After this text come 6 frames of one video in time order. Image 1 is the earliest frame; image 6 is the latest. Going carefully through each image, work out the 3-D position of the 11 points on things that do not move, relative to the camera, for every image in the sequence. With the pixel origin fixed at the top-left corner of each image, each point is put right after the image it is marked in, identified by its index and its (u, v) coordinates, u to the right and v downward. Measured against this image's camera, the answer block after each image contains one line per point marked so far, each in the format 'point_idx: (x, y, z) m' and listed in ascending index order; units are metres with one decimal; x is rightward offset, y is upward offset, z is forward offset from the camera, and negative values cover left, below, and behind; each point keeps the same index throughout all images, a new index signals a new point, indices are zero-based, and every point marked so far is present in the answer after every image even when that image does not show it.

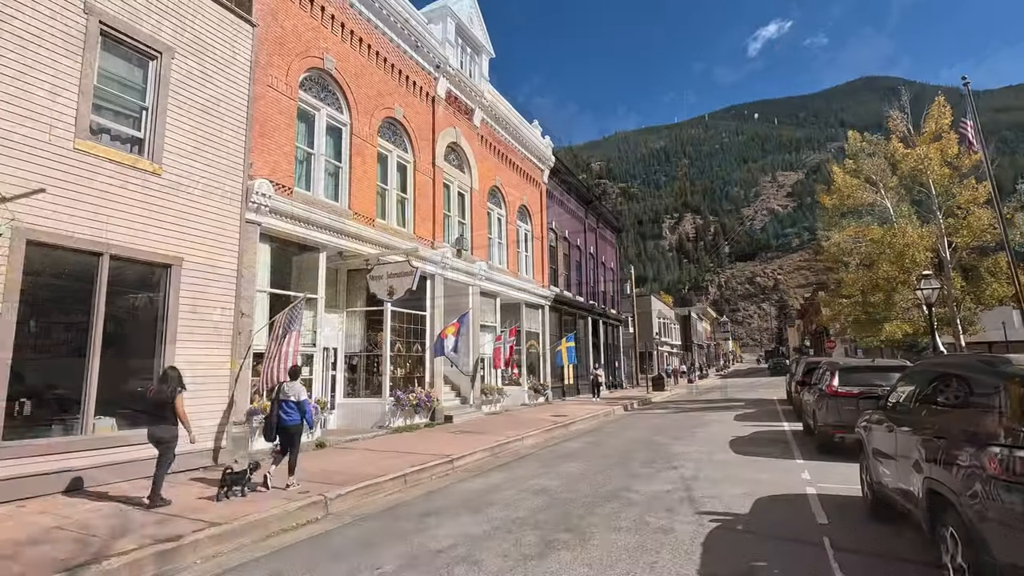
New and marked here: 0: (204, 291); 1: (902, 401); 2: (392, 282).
0: (-5.4, 0.0, +9.2) m
1: (+4.1, -1.2, +5.6) m
2: (-3.0, +0.1, +12.8) m
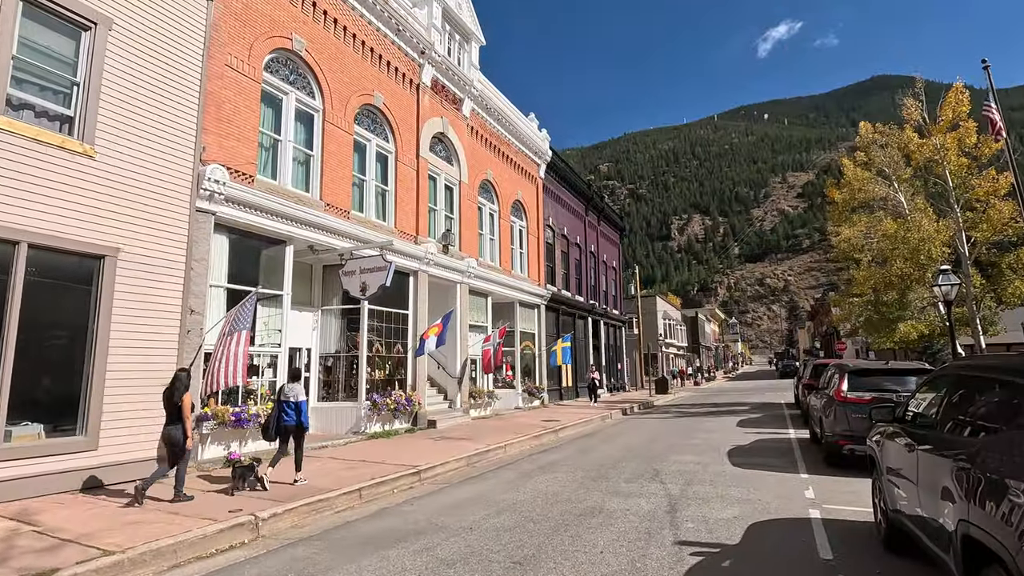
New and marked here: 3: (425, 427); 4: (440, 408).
0: (-5.8, +0.1, +8.4) m
1: (+3.6, -1.1, +4.6) m
2: (-3.4, +0.2, +12.0) m
3: (-2.4, -3.8, +14.6) m
4: (-2.2, -3.7, +16.1) m
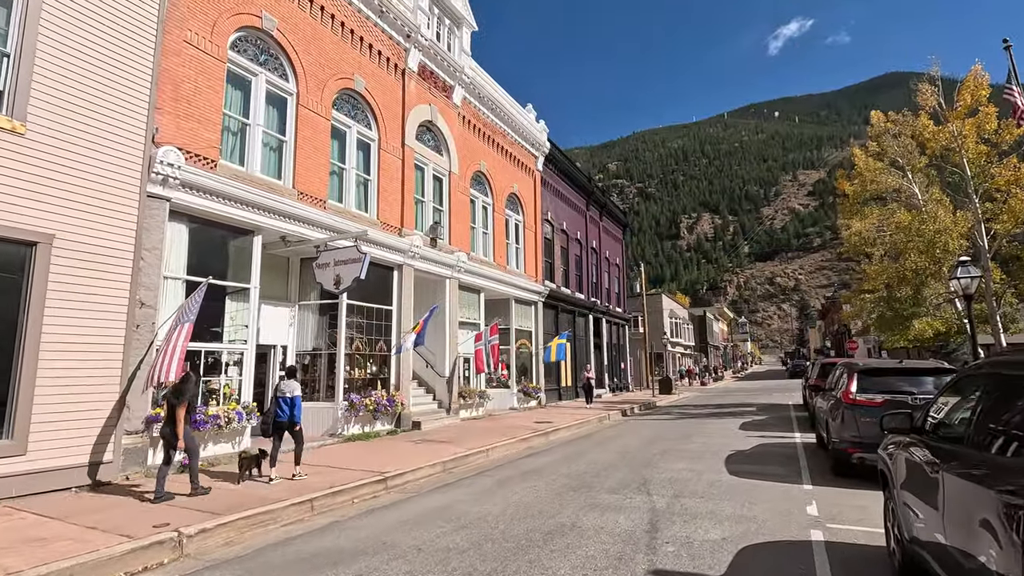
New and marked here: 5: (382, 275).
0: (-6.2, +0.2, +7.7) m
1: (+3.2, -0.9, +3.8) m
2: (-3.7, +0.4, +11.3) m
3: (-2.7, -3.7, +13.9) m
4: (-2.5, -3.5, +15.4) m
5: (-3.5, +0.3, +14.2) m
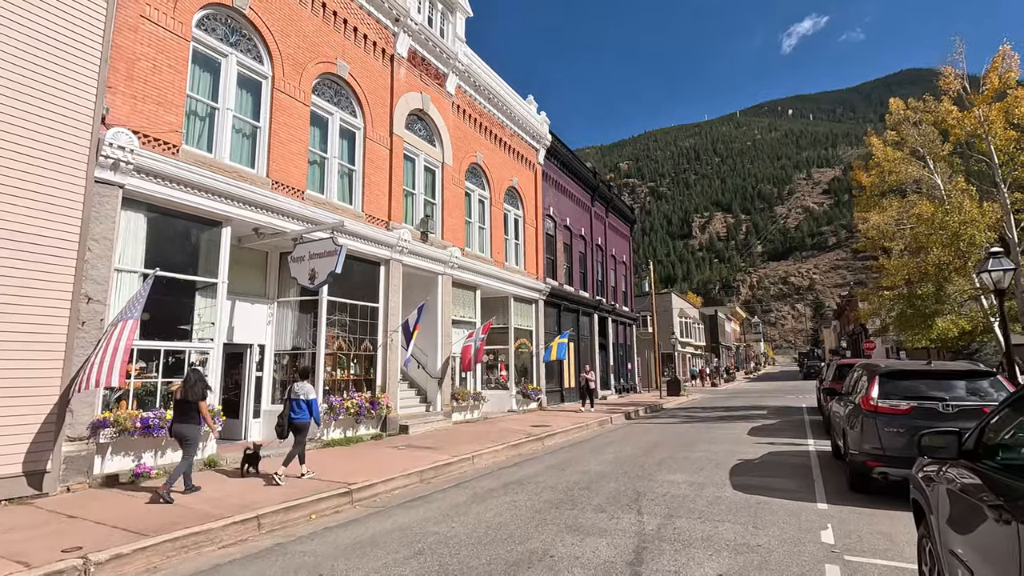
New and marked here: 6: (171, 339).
0: (-6.6, +0.3, +7.1) m
1: (+2.8, -0.8, +3.0) m
2: (-4.0, +0.5, +10.5) m
3: (-2.9, -3.6, +13.1) m
4: (-2.7, -3.4, +14.7) m
5: (-3.7, +0.4, +13.5) m
6: (-5.9, -0.9, +9.2) m
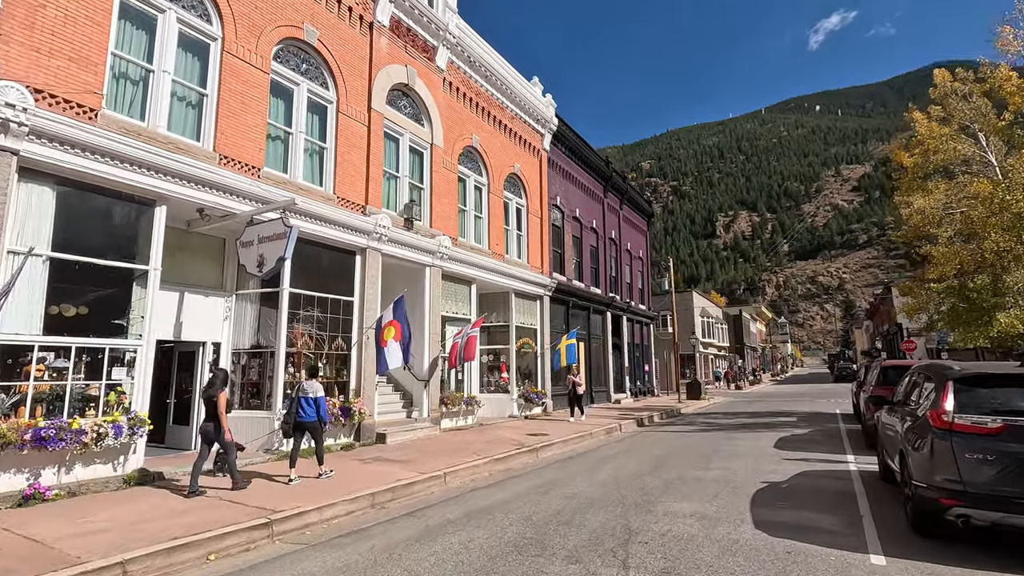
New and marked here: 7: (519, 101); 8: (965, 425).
0: (-7.0, +0.5, +5.8) m
1: (+2.1, -0.6, +1.3) m
2: (-4.3, +0.7, +9.2) m
3: (-3.1, -3.4, +11.7) m
4: (-2.8, -3.3, +13.2) m
5: (-3.9, +0.6, +12.1) m
6: (-6.3, -0.7, +7.9) m
7: (+0.2, +6.9, +19.3) m
8: (+4.2, -1.2, +4.8) m
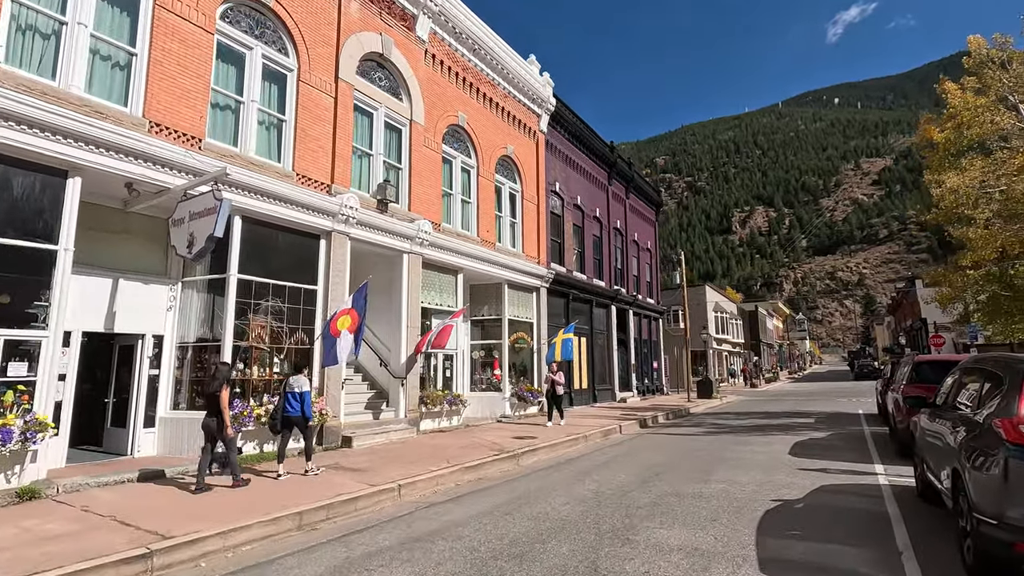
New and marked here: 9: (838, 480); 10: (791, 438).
0: (-7.6, +0.7, +4.7) m
1: (+1.4, -0.4, 0.0) m
2: (-4.8, +0.9, +8.0) m
3: (-3.5, -3.1, +10.5) m
4: (-3.2, -3.0, +12.0) m
5: (-4.3, +0.9, +10.9) m
6: (-6.8, -0.5, +6.8) m
7: (0.0, +7.2, +18.0) m
8: (+3.6, -0.9, +3.4) m
9: (+4.7, -2.8, +7.7) m
10: (+6.8, -3.6, +12.9) m
